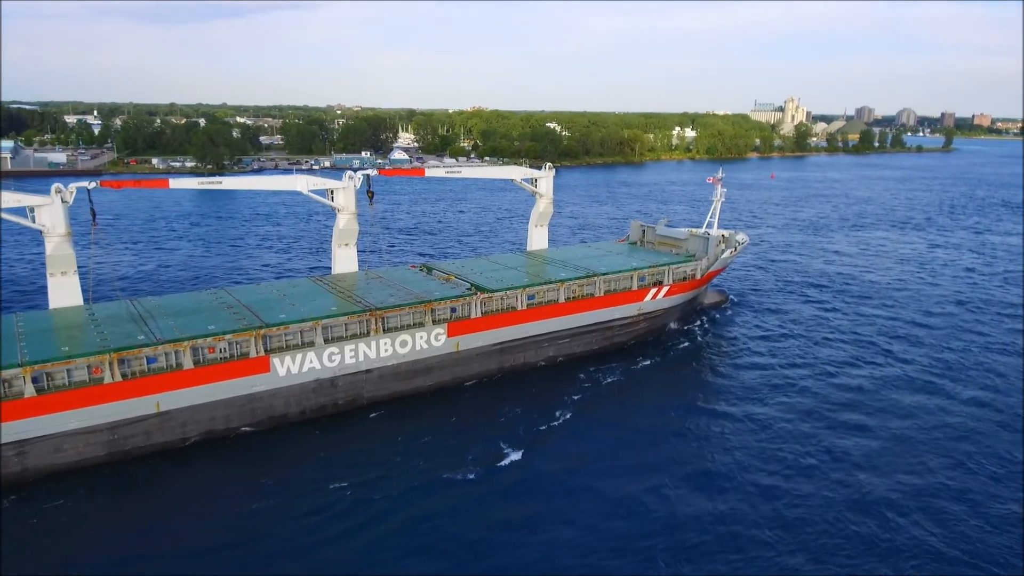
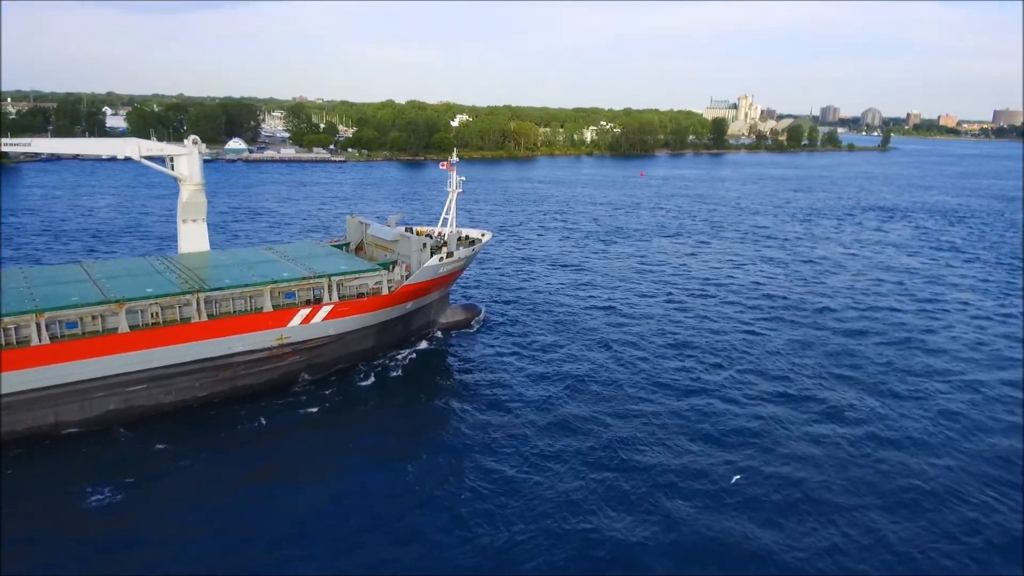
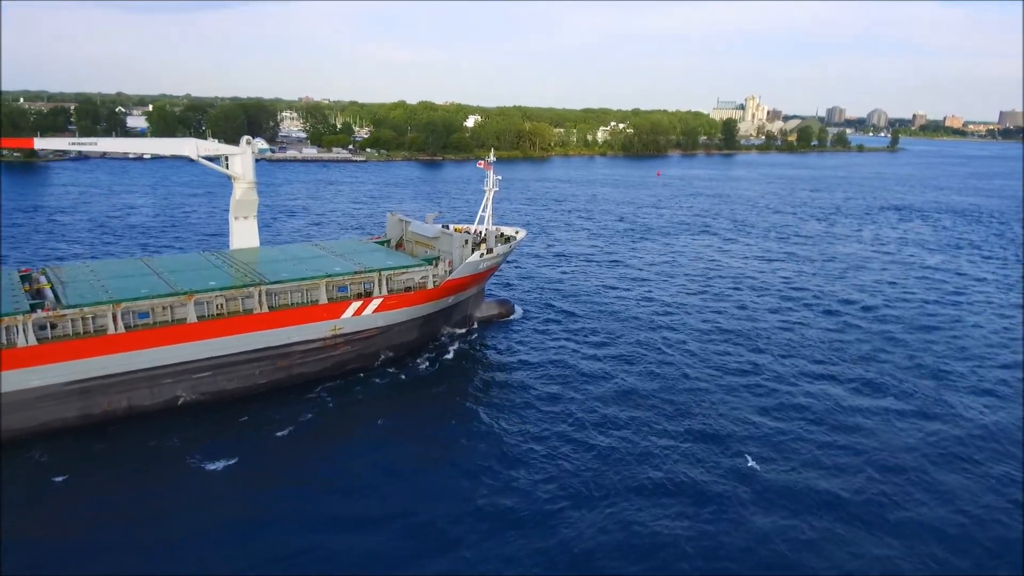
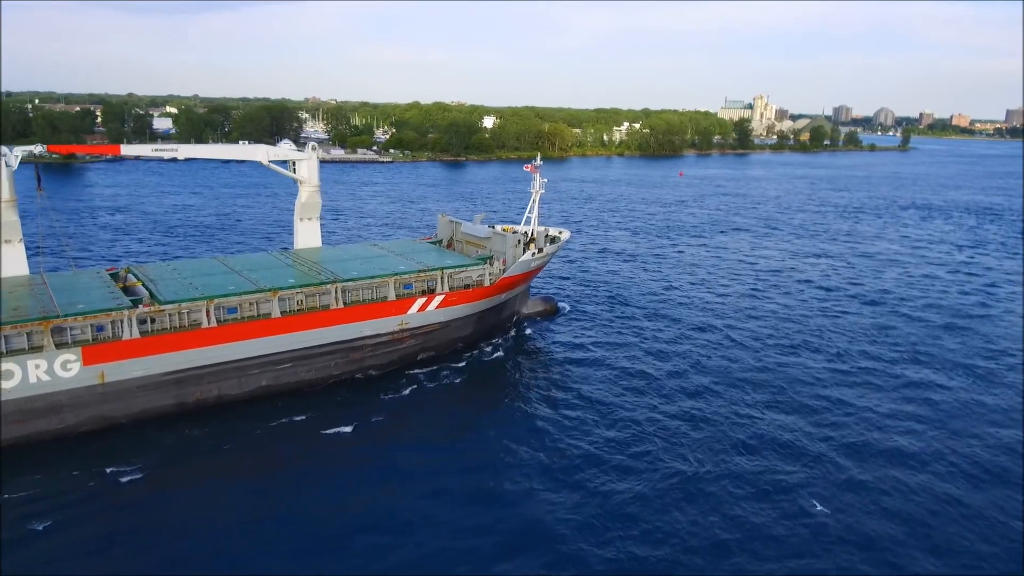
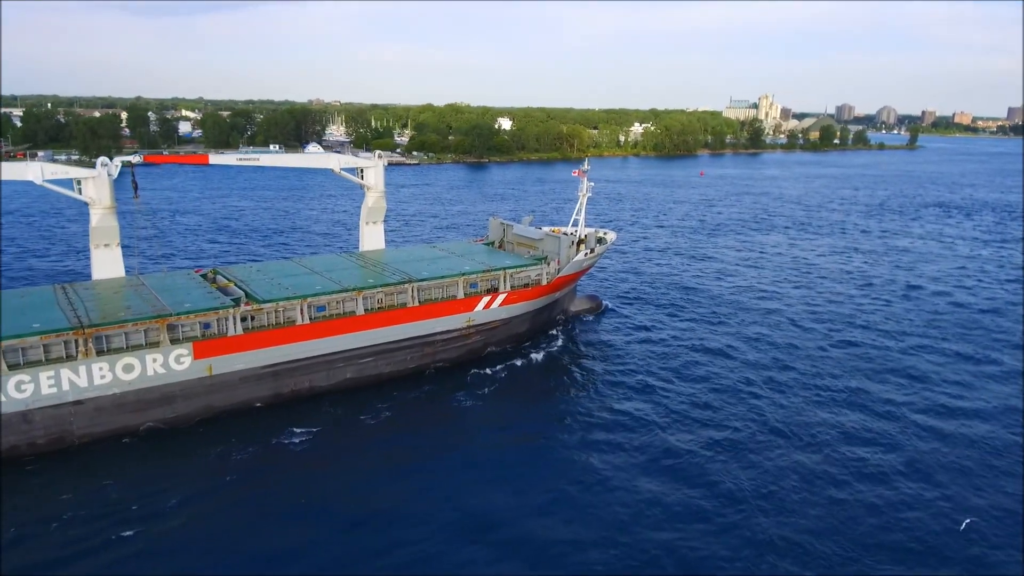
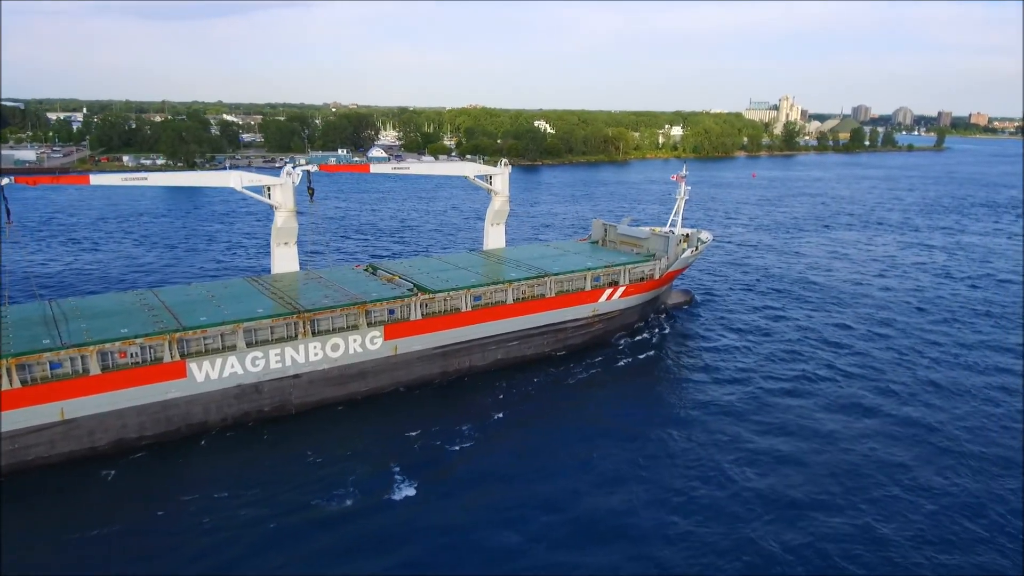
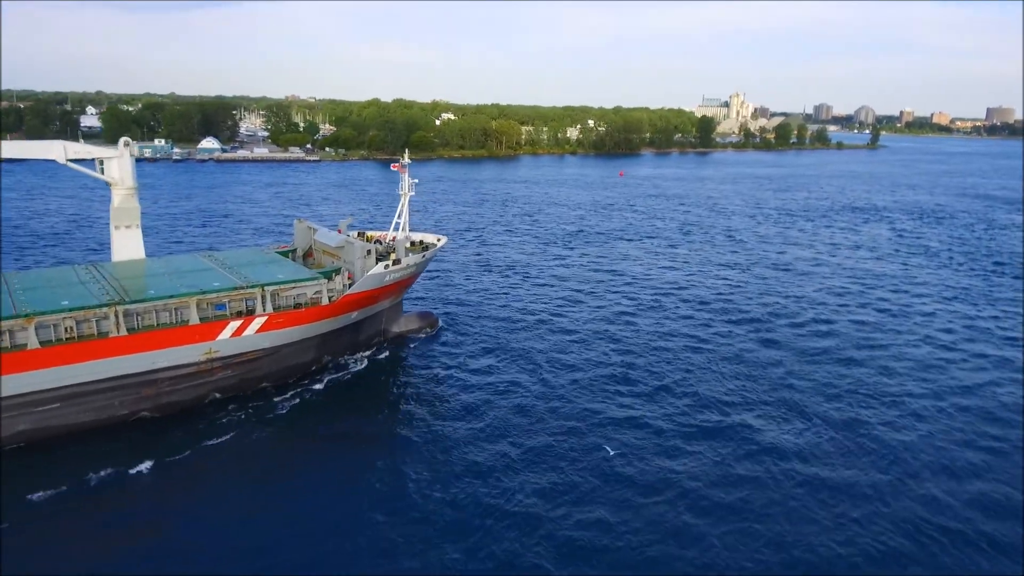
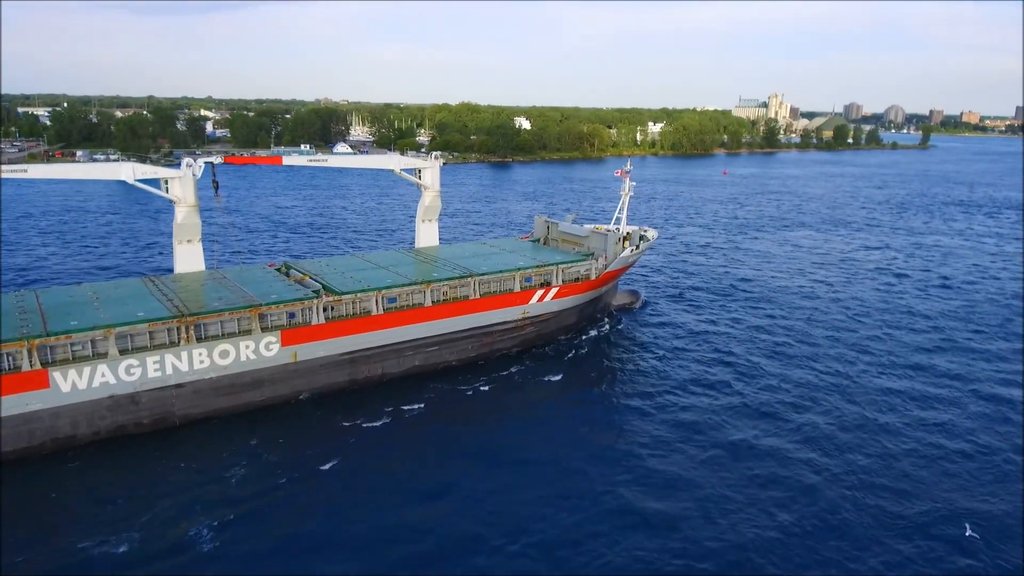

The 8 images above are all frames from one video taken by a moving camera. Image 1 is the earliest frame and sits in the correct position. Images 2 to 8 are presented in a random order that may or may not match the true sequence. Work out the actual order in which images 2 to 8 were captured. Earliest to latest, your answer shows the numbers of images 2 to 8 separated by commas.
6, 8, 5, 4, 3, 2, 7
